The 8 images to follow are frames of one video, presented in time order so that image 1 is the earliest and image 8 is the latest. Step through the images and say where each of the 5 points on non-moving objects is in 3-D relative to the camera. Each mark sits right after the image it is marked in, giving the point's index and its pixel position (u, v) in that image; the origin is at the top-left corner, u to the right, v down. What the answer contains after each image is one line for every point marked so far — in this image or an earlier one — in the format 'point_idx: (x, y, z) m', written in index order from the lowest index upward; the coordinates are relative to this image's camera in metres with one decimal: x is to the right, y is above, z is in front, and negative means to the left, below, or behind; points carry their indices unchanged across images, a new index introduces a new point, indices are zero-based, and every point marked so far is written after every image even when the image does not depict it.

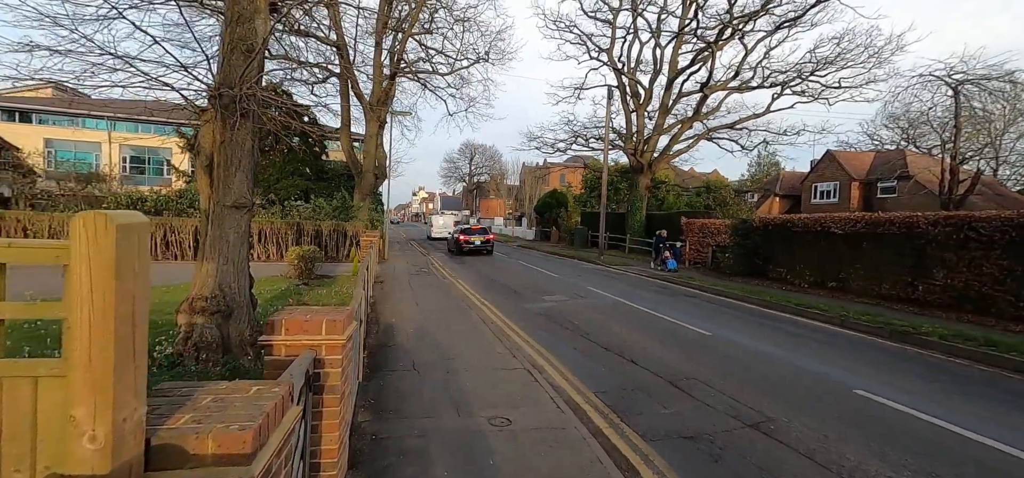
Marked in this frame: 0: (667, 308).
0: (+3.6, -1.7, +10.5) m
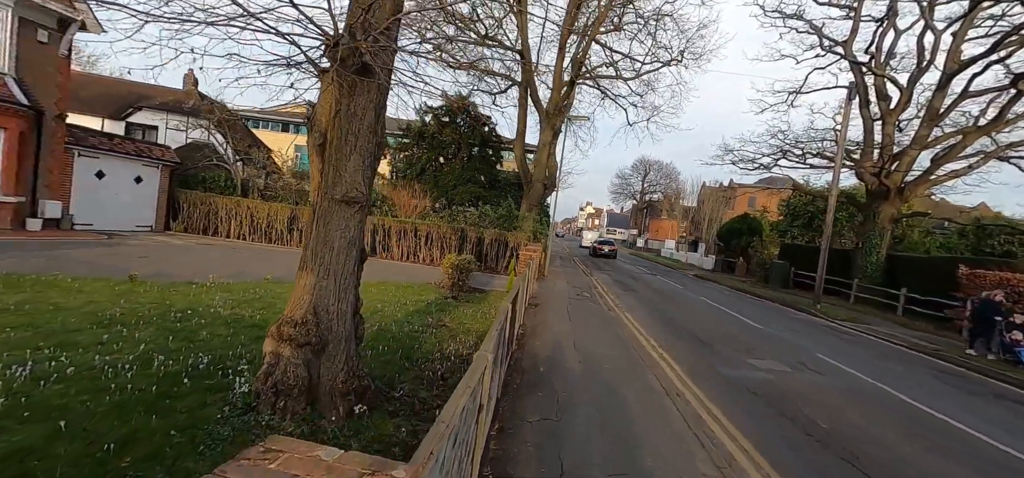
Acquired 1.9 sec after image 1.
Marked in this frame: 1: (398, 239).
0: (+6.6, -2.6, +6.4) m
1: (-4.6, 0.0, +17.9) m
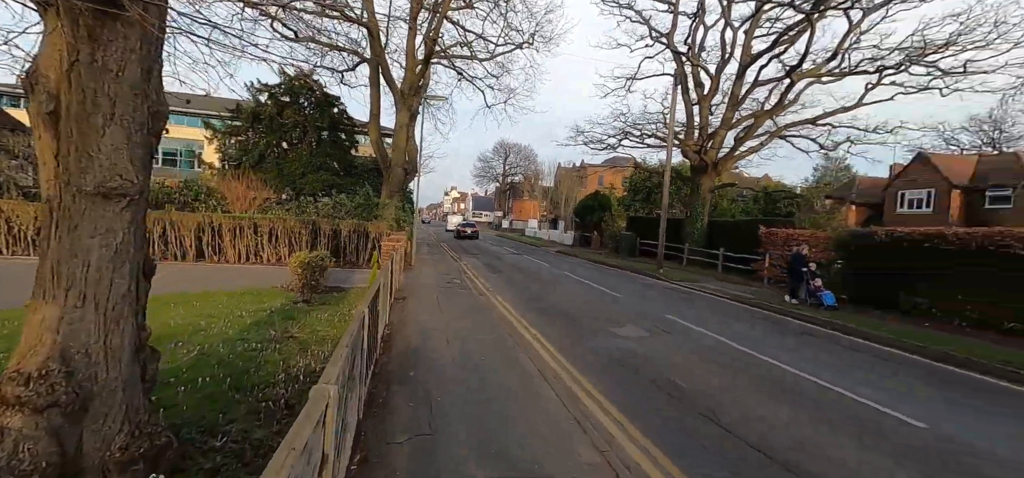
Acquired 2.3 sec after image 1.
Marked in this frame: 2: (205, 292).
0: (+4.7, -2.0, +7.5) m
1: (-9.5, 0.0, +15.3) m
2: (-6.1, -1.2, +9.1) m
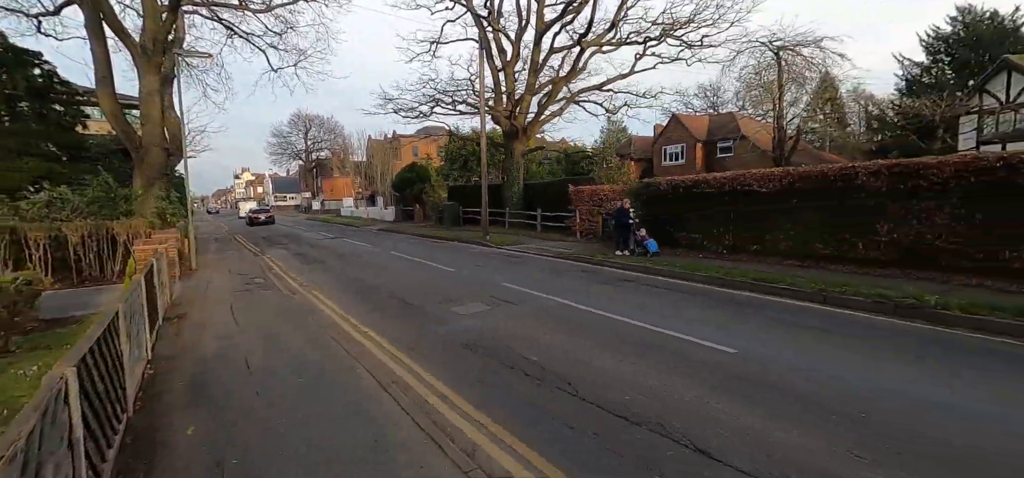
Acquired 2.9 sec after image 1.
0: (+1.9, -1.2, +8.0) m
1: (-14.3, -0.7, +9.8) m
2: (-8.7, -1.7, +5.4) m
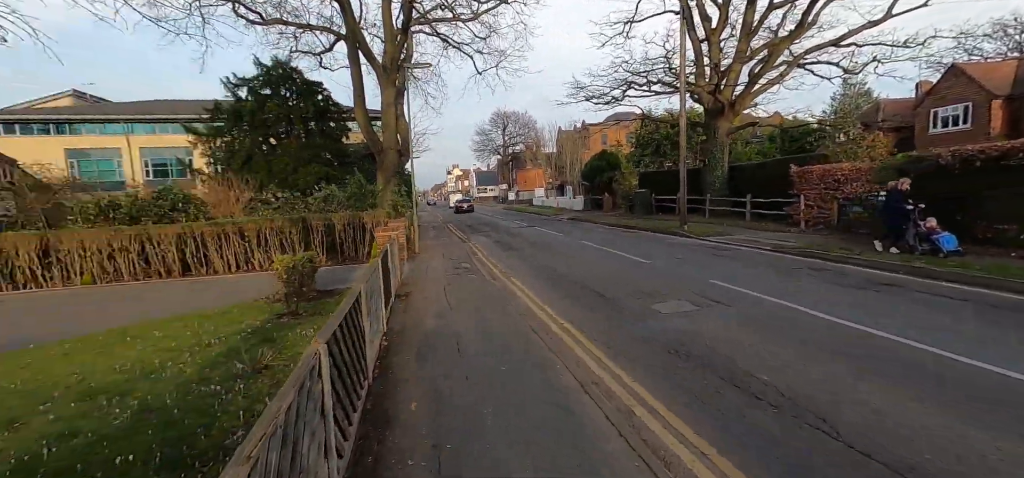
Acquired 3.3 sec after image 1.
0: (+5.0, -1.1, +6.2) m
1: (-9.2, -0.3, +14.2) m
2: (-5.8, -1.5, +8.0) m
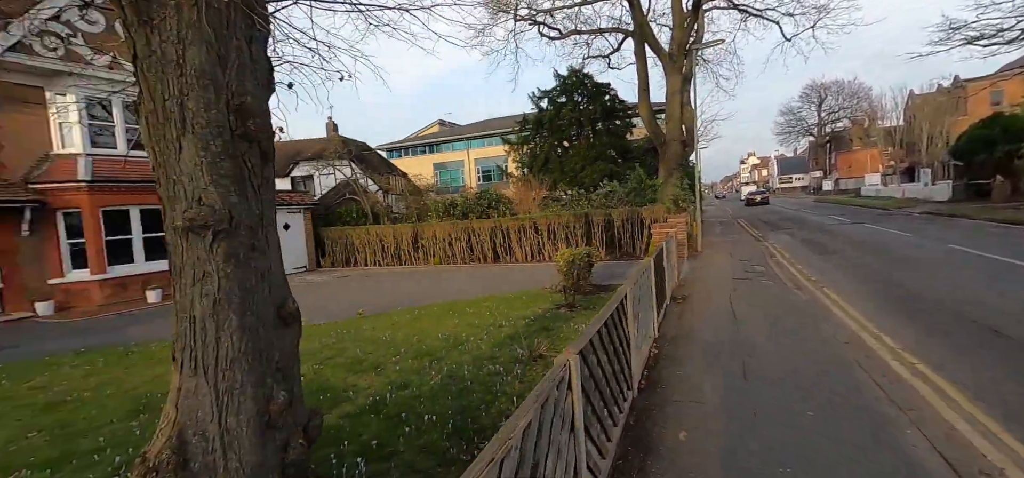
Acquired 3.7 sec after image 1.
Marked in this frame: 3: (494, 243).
0: (+7.3, -1.3, +1.9) m
1: (+0.2, 0.0, +16.5) m
2: (-0.5, -1.3, +9.5) m
3: (-0.6, -0.2, +17.2) m
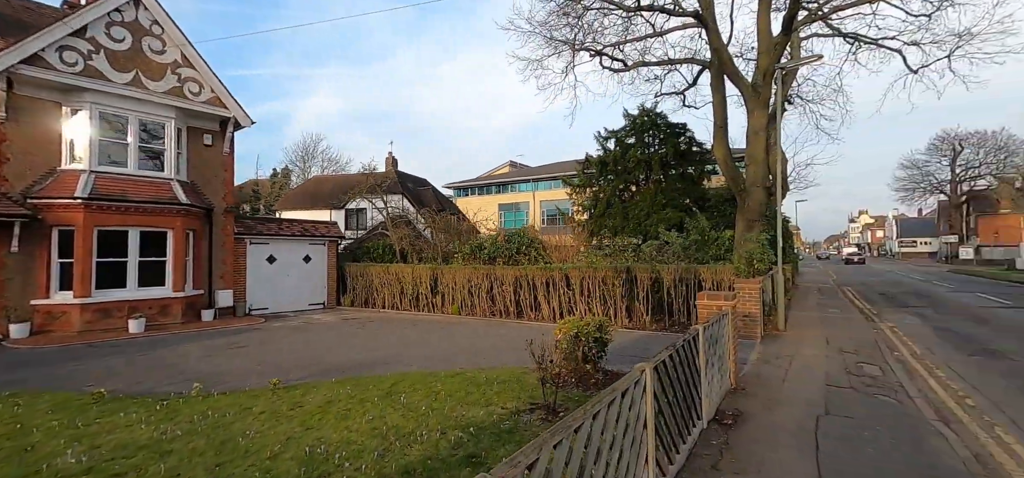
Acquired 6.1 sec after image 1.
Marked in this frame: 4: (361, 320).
0: (+5.6, -1.8, -1.8) m
1: (+0.8, -1.6, +13.8) m
2: (-1.0, -2.2, +6.9) m
3: (+0.1, -1.8, +14.6) m
4: (-5.6, -2.9, +16.5) m
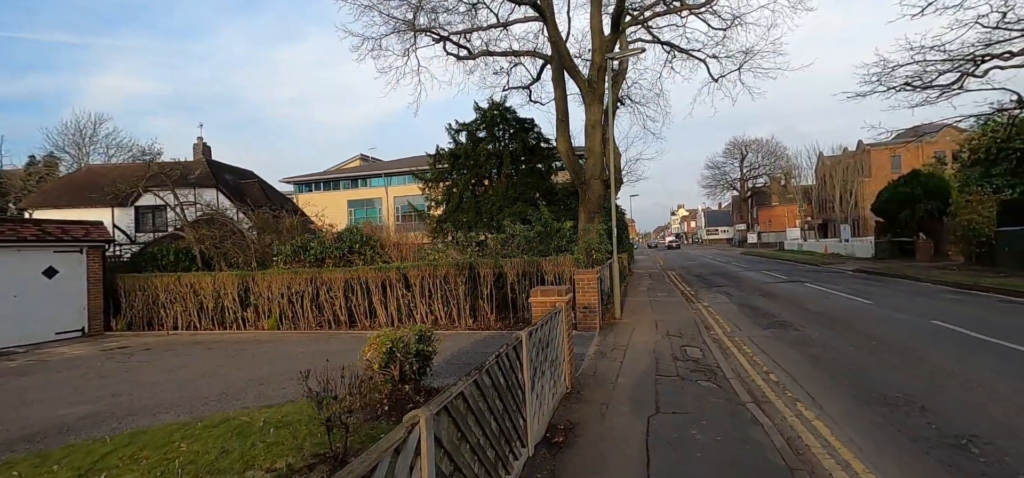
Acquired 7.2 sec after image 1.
0: (+5.5, -1.6, -1.5) m
1: (-3.7, -1.5, +11.9) m
2: (-3.4, -2.2, +4.8) m
3: (-4.7, -1.8, +12.4) m
4: (-10.6, -3.0, +12.7) m
